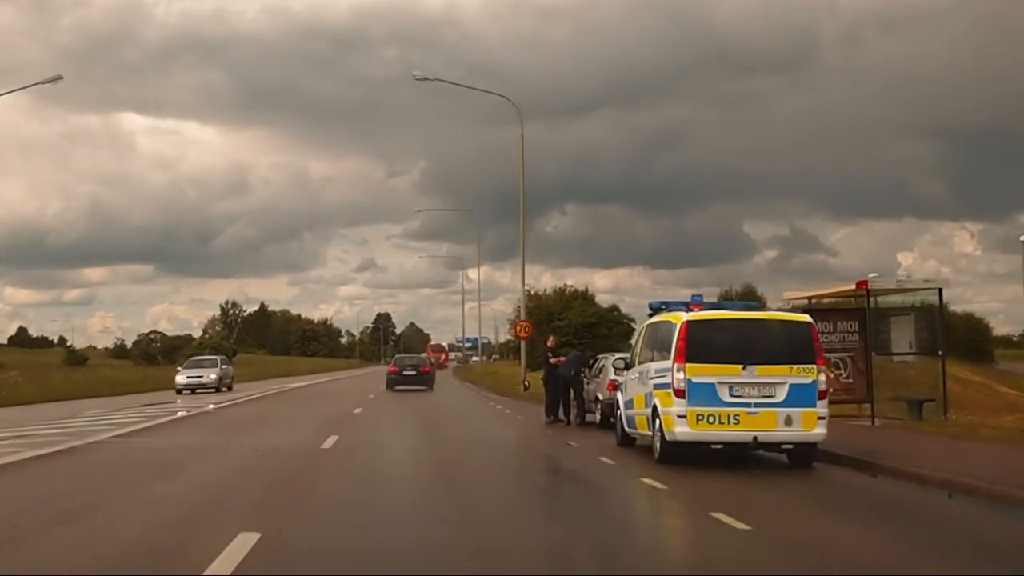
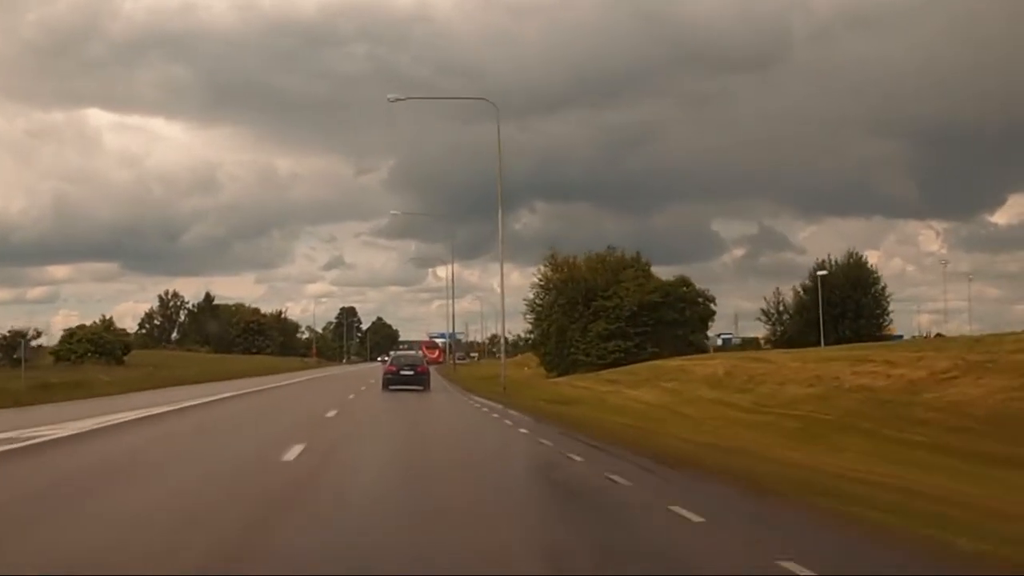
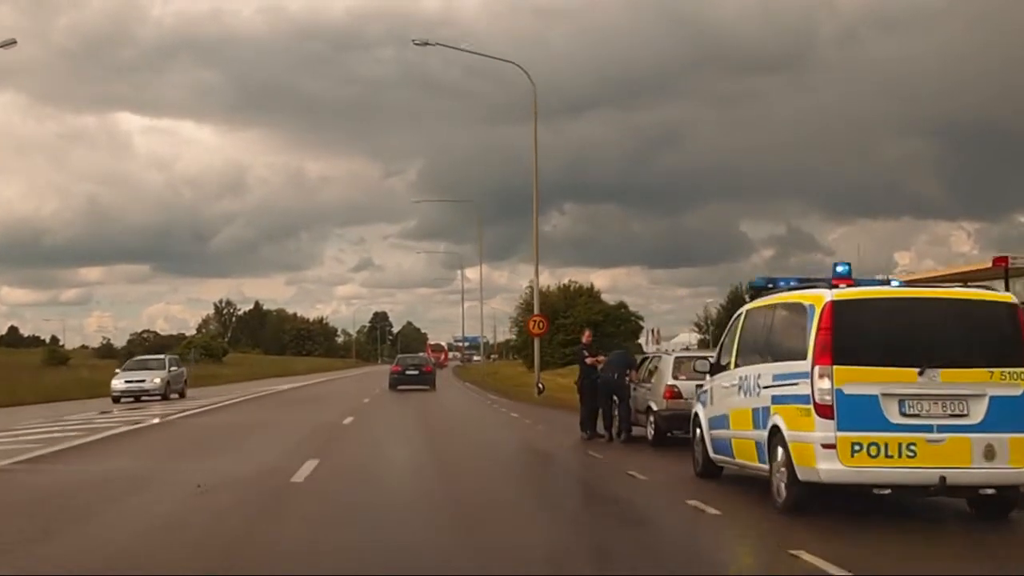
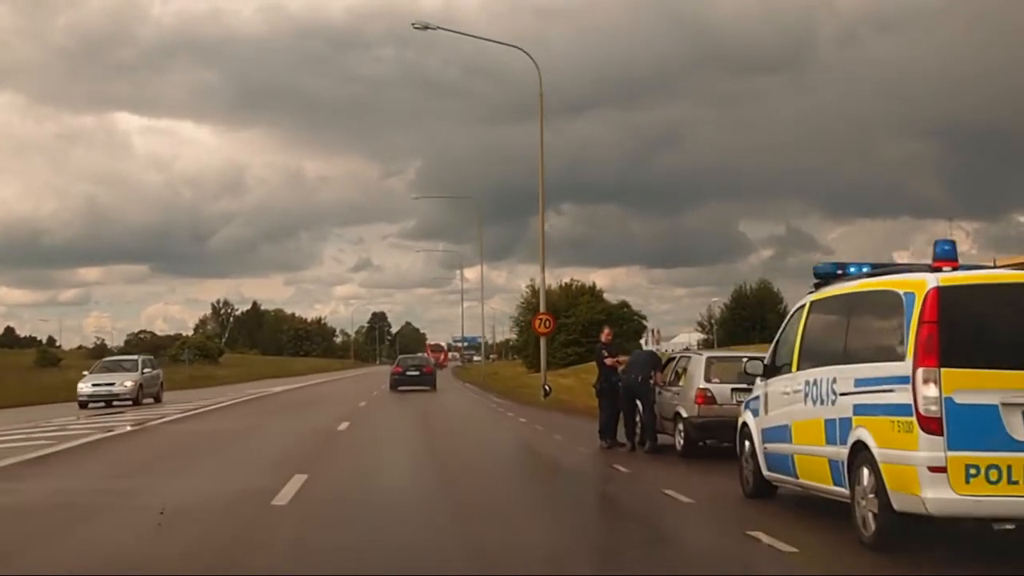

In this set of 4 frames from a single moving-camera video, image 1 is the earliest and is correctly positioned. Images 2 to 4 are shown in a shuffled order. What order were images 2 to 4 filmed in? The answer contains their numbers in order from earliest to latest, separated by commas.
3, 4, 2
